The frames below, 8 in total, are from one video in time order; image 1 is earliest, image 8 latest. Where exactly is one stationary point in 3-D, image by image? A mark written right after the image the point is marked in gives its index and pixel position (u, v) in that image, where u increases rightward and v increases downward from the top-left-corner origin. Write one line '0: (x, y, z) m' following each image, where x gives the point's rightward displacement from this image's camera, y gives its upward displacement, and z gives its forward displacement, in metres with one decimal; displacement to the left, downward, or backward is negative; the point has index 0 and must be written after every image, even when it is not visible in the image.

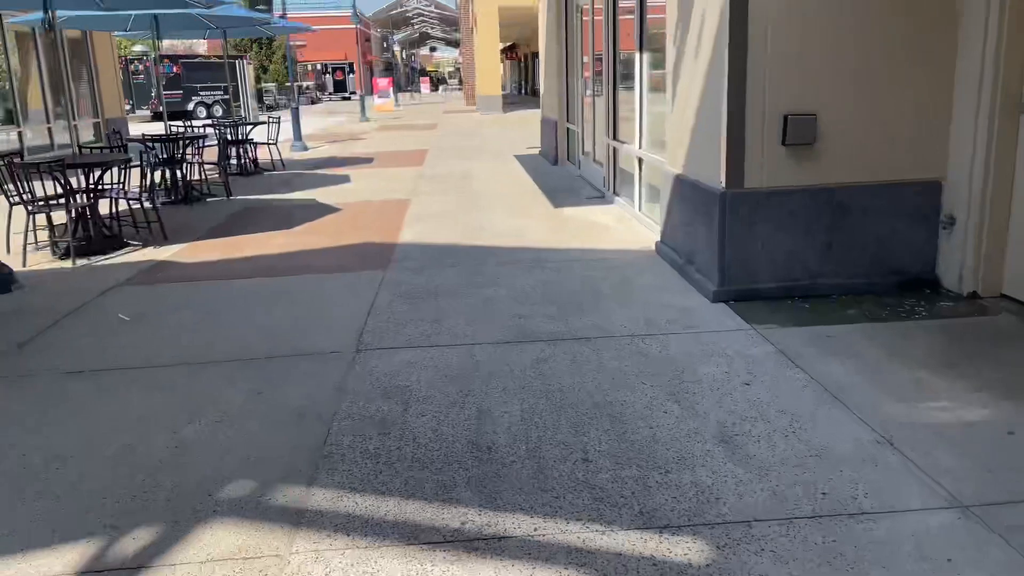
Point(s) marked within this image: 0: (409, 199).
0: (-1.2, +1.0, +9.1) m
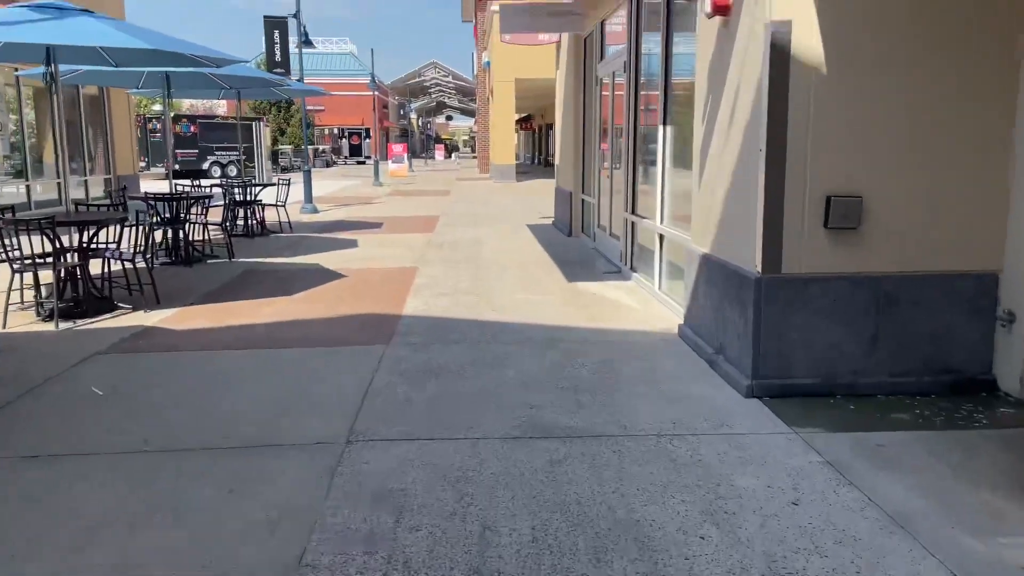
0: (-1.1, +0.2, +8.8) m
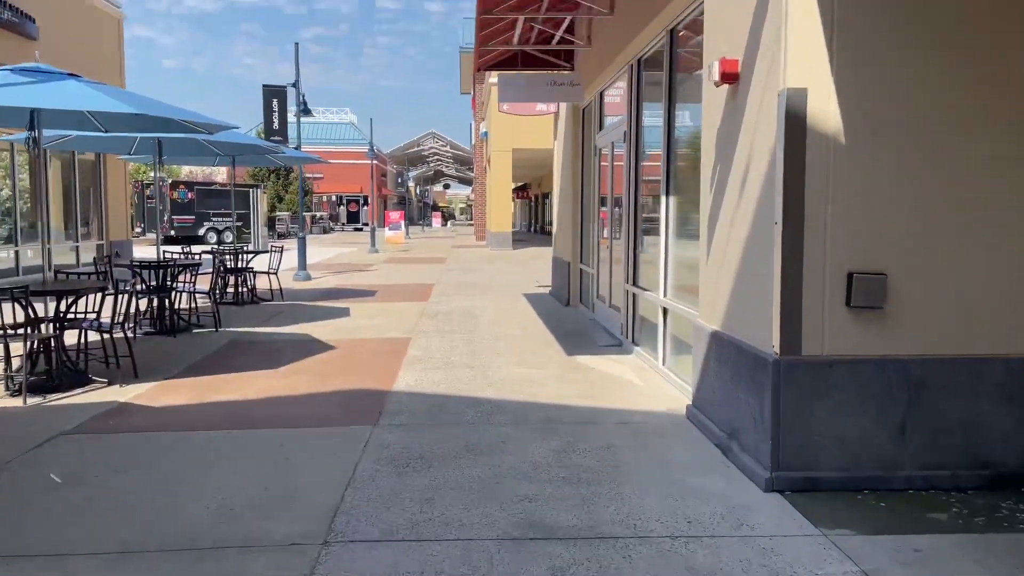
0: (-1.1, -0.6, +8.4) m
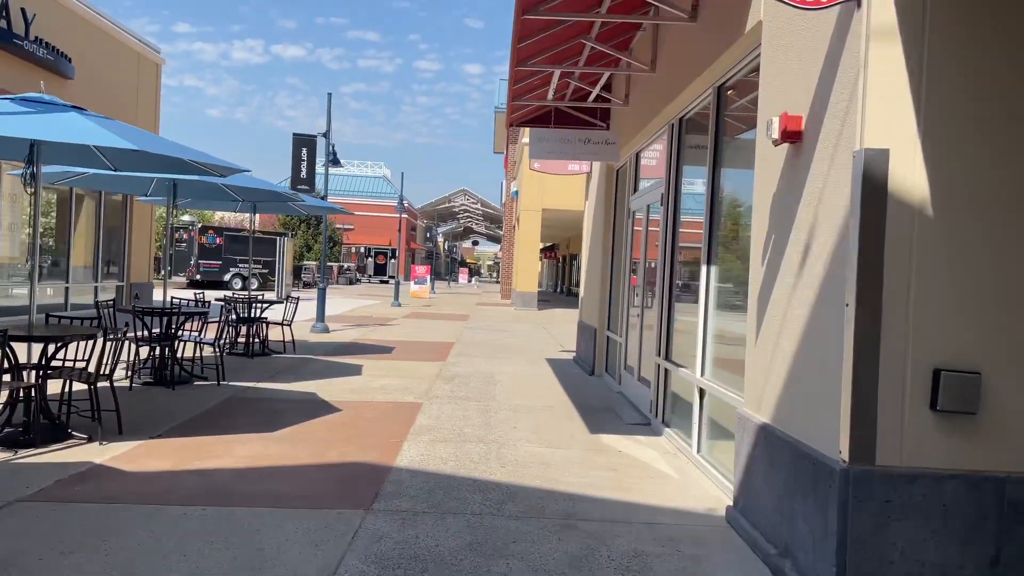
0: (-0.9, -1.2, +7.8) m
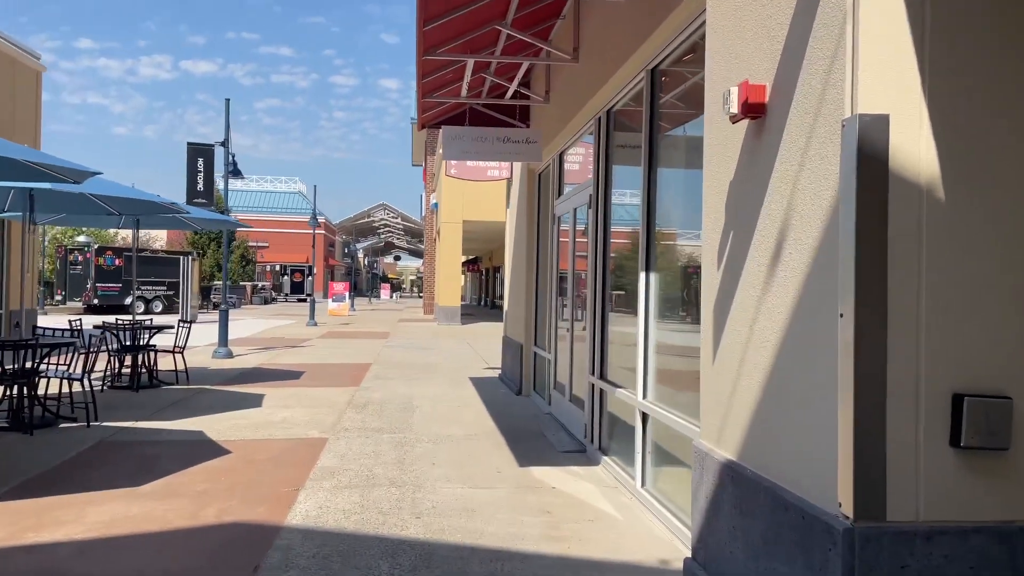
0: (-1.6, -1.3, +6.9) m
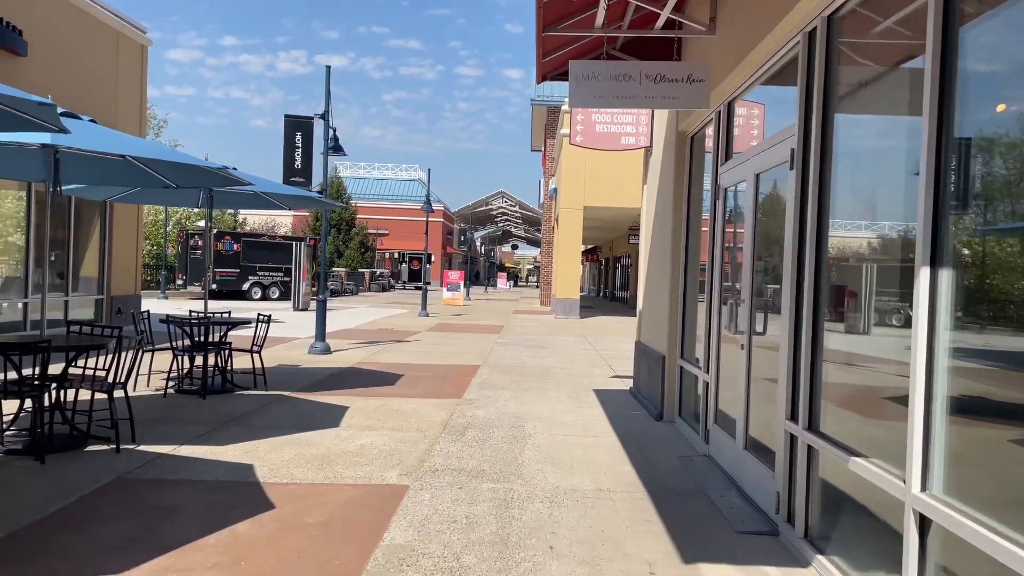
0: (-0.7, -1.3, +5.1) m
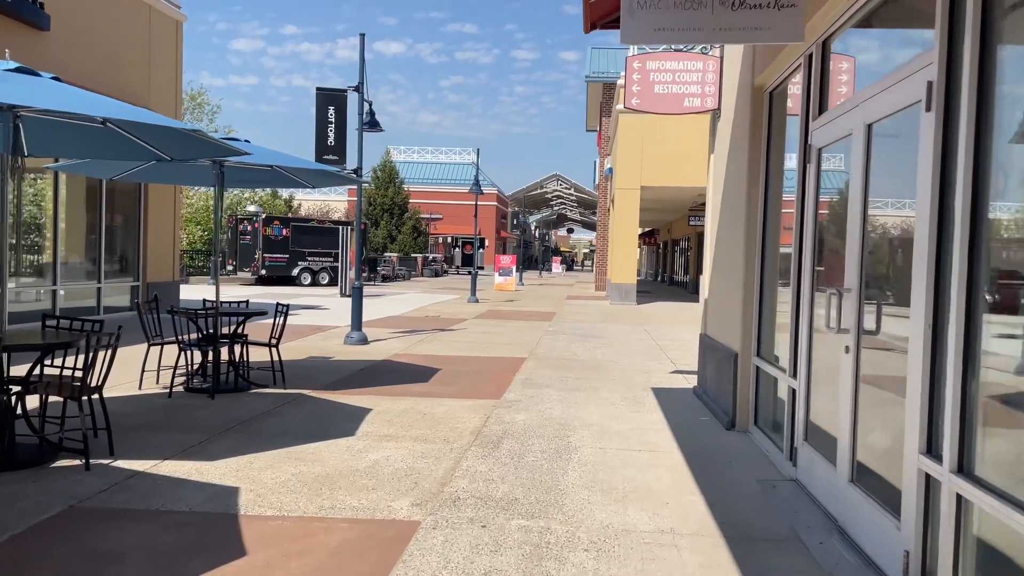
0: (-0.5, -1.2, +4.1) m
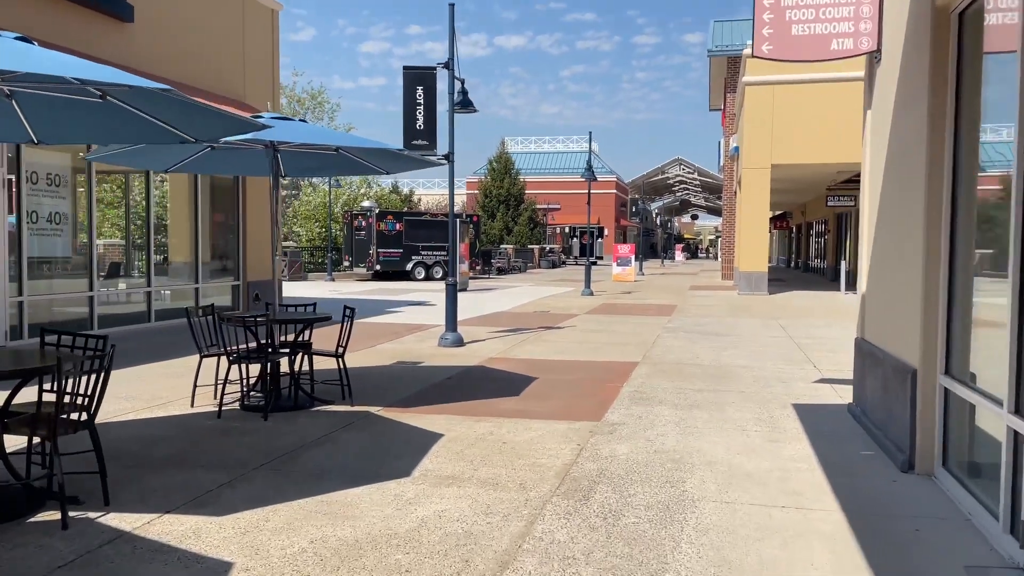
0: (-0.2, -1.3, +2.8) m
